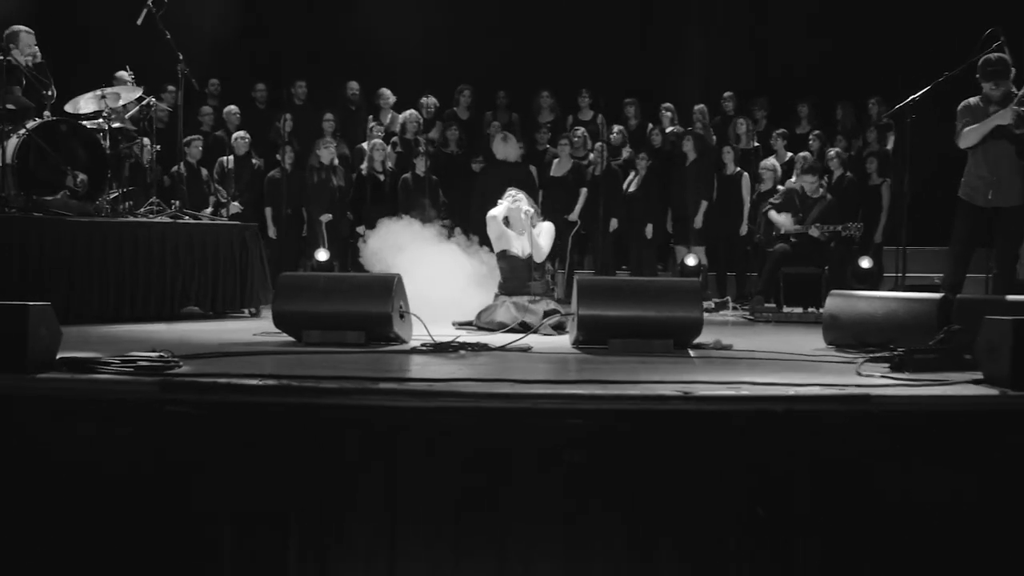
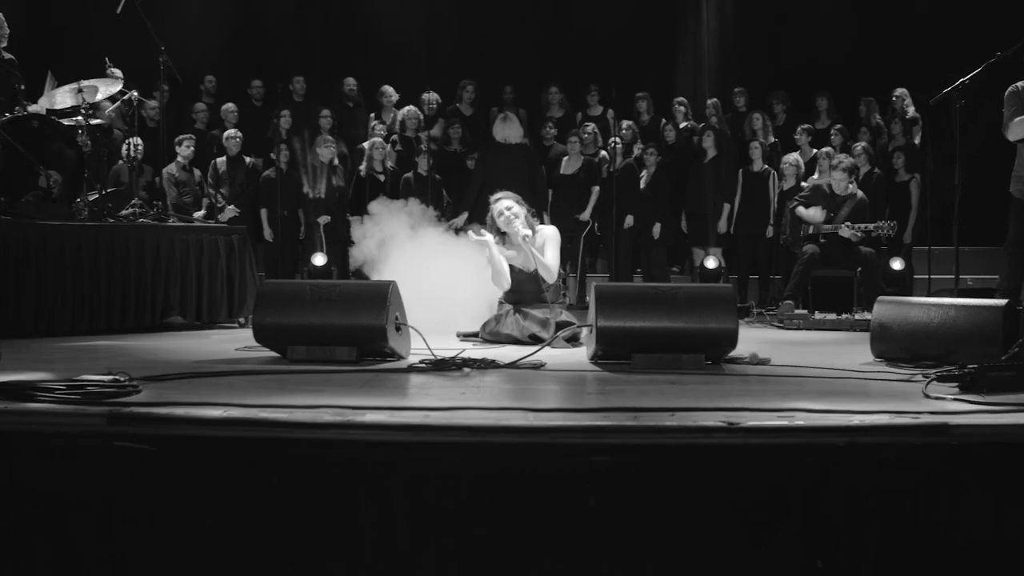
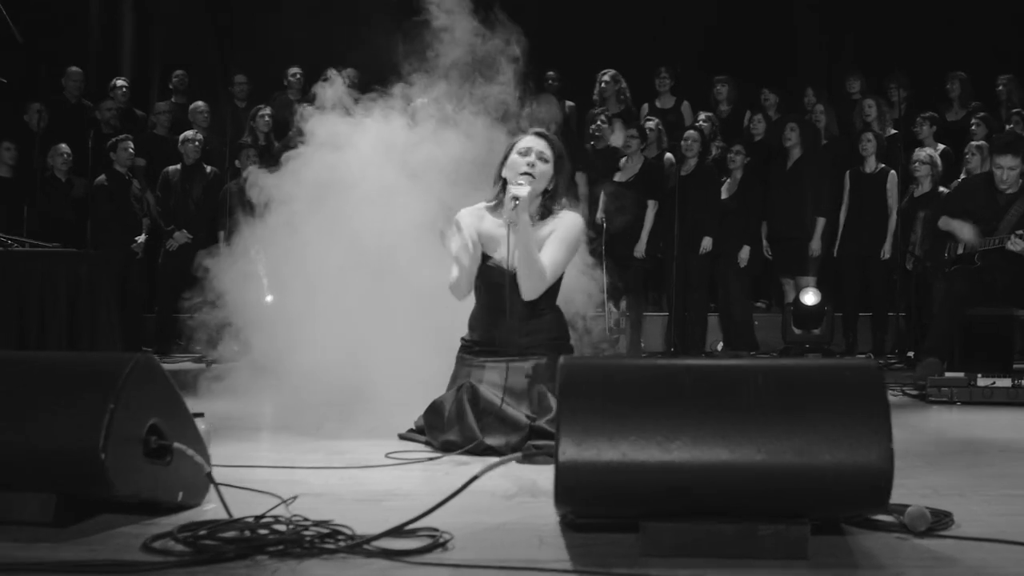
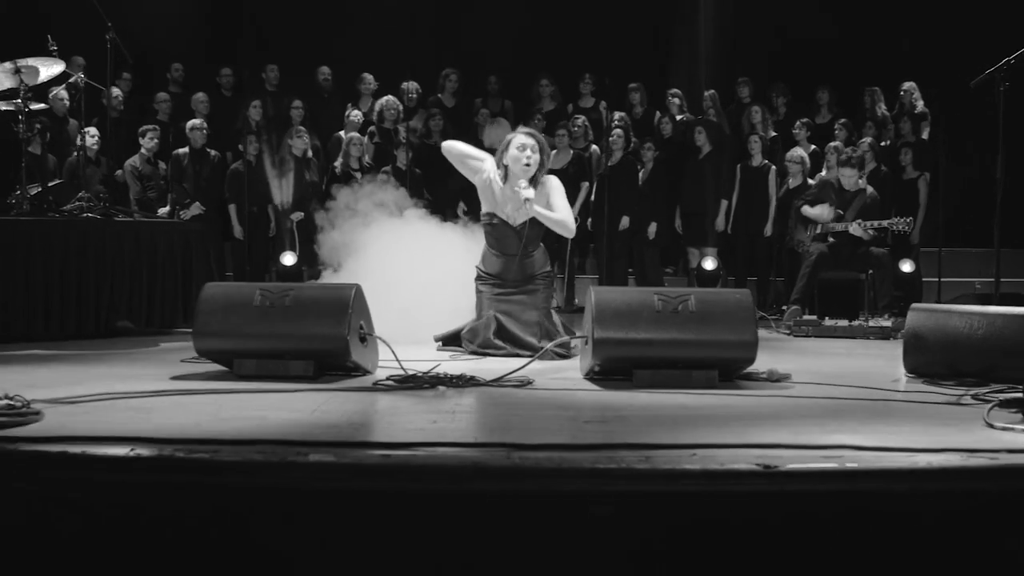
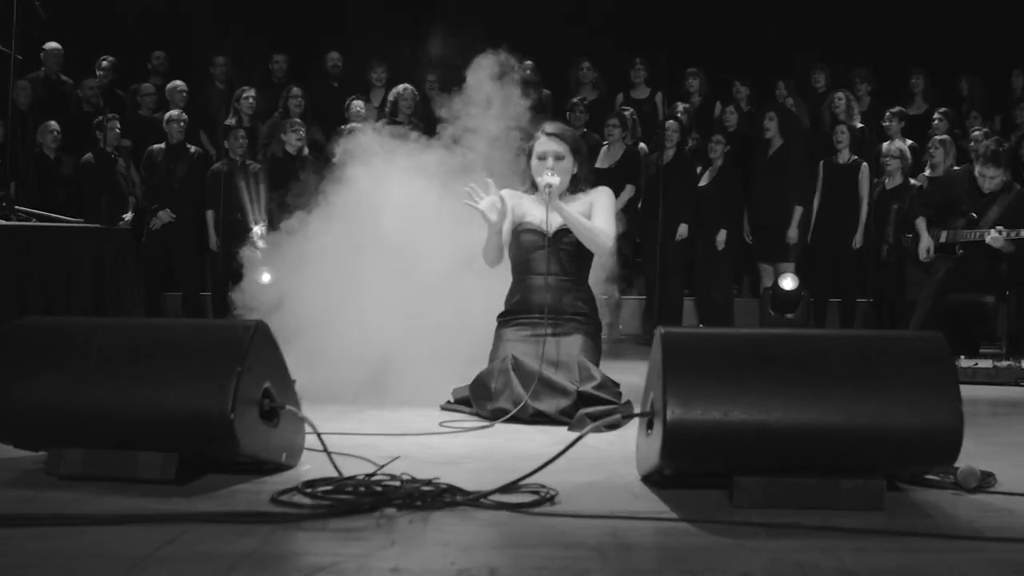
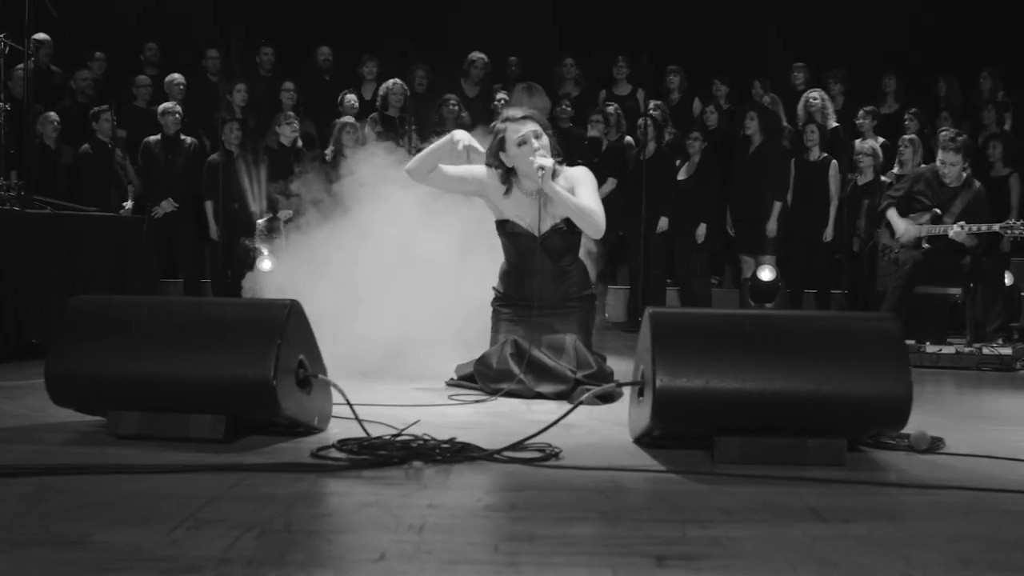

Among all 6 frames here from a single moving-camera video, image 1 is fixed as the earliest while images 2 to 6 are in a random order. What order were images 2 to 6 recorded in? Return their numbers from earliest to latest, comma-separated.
2, 4, 6, 5, 3
